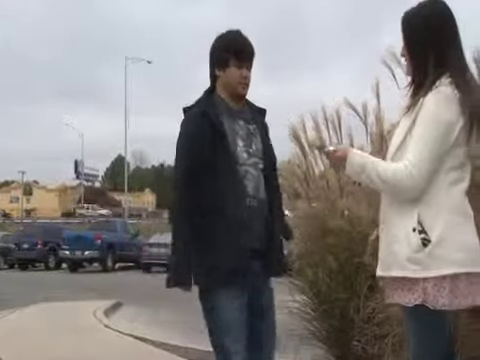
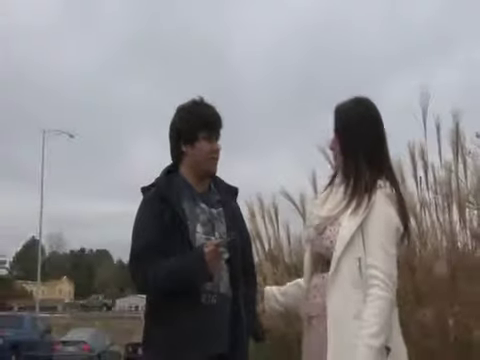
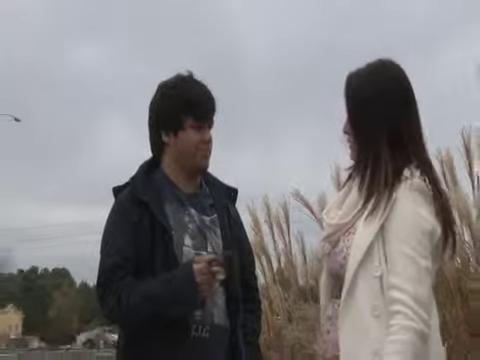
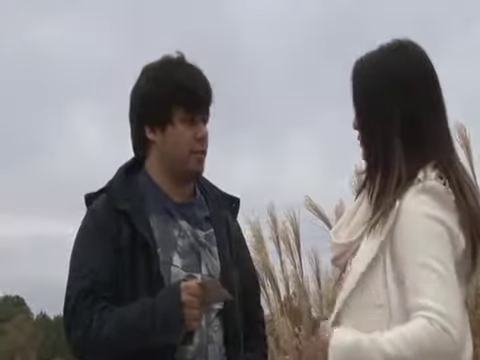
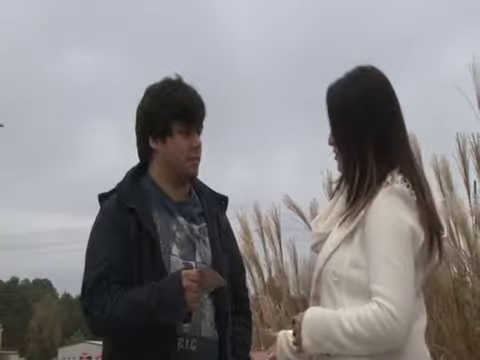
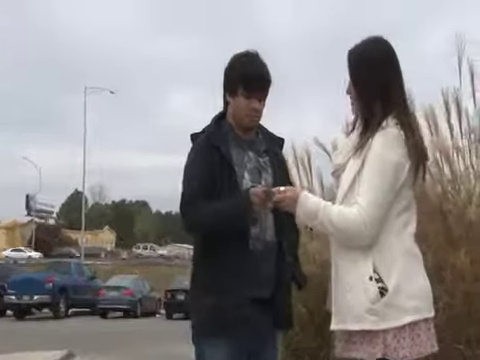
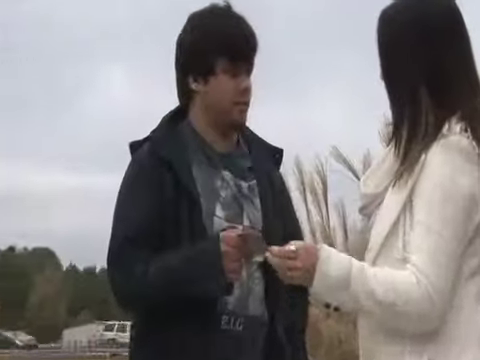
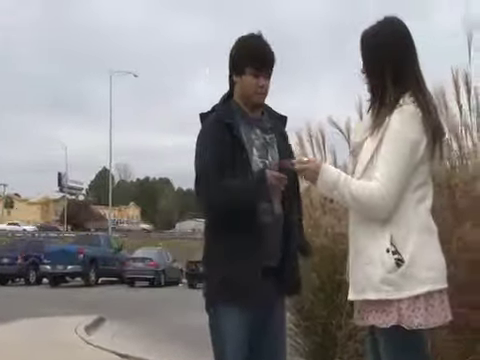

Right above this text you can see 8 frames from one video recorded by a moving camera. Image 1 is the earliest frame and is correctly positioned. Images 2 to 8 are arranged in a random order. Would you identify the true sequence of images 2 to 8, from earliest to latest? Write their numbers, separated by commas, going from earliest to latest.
8, 6, 7, 4, 5, 3, 2
